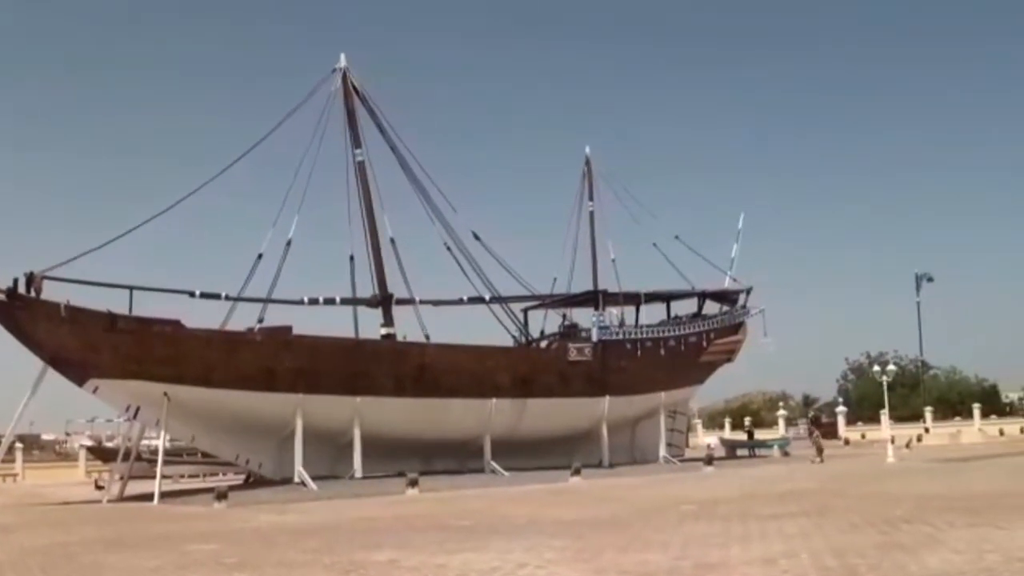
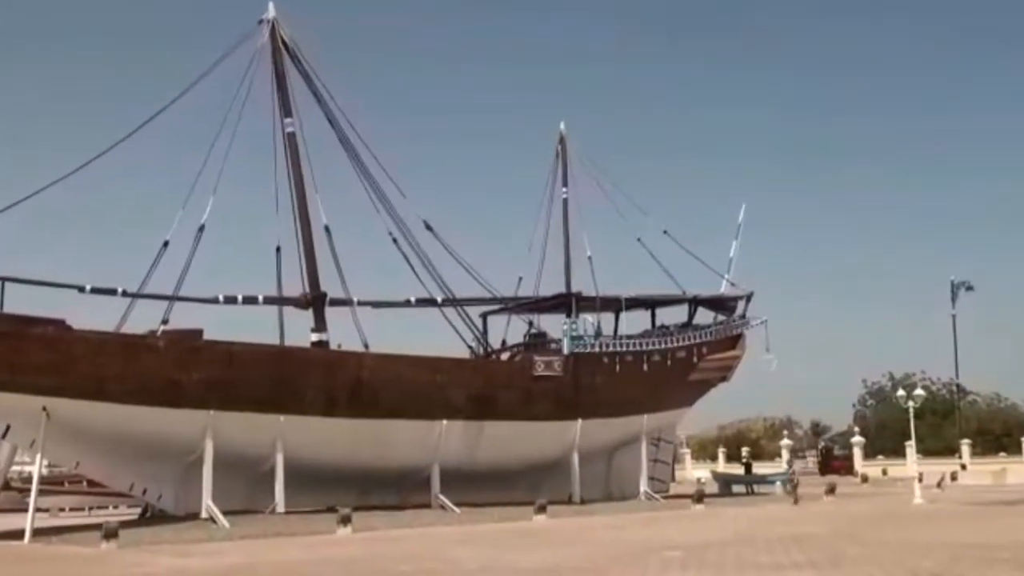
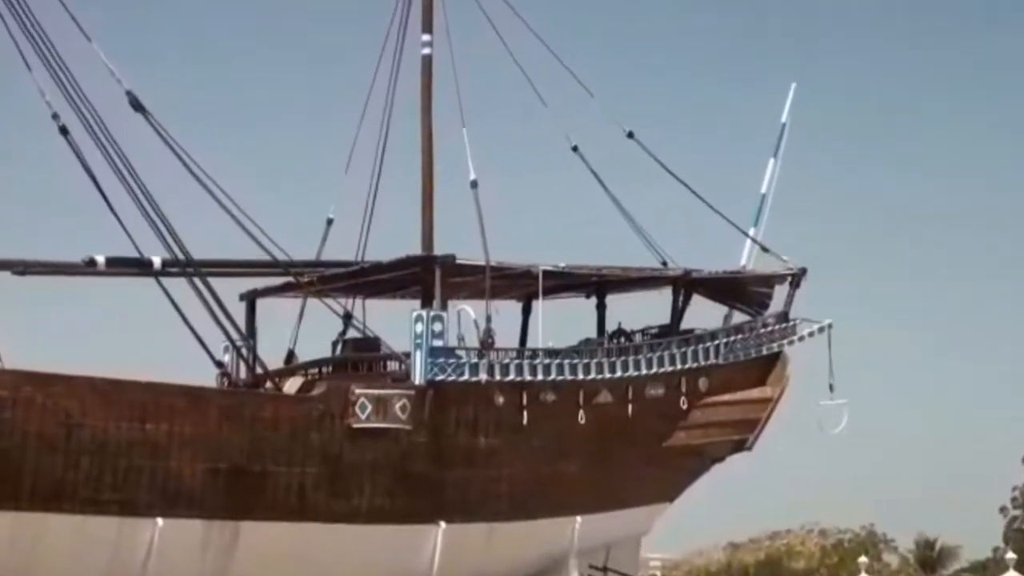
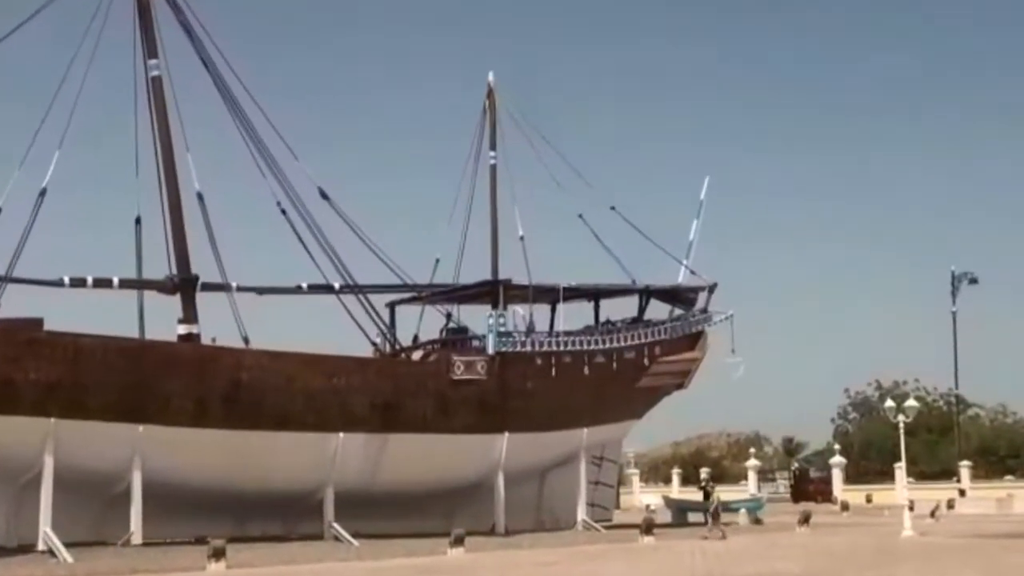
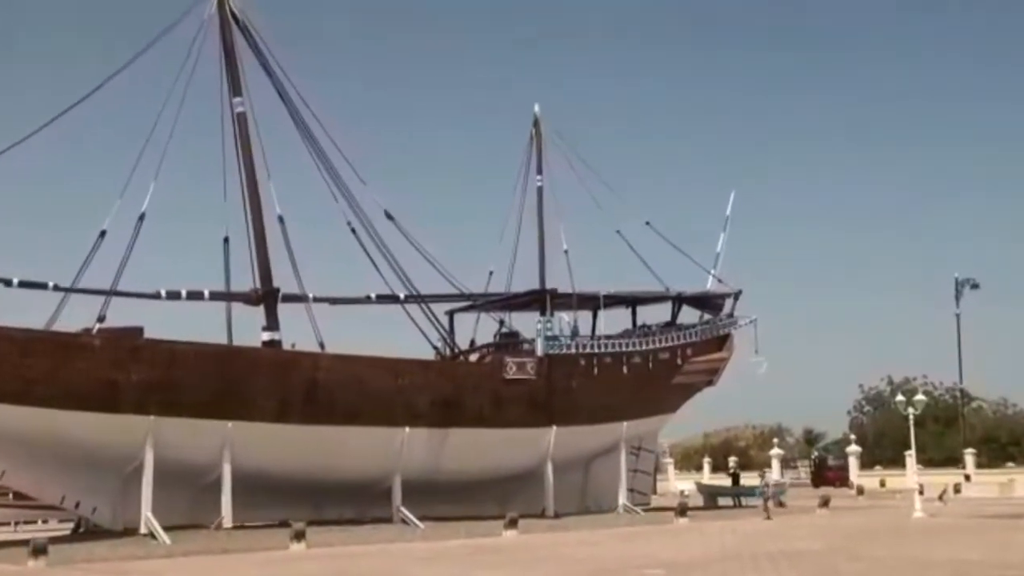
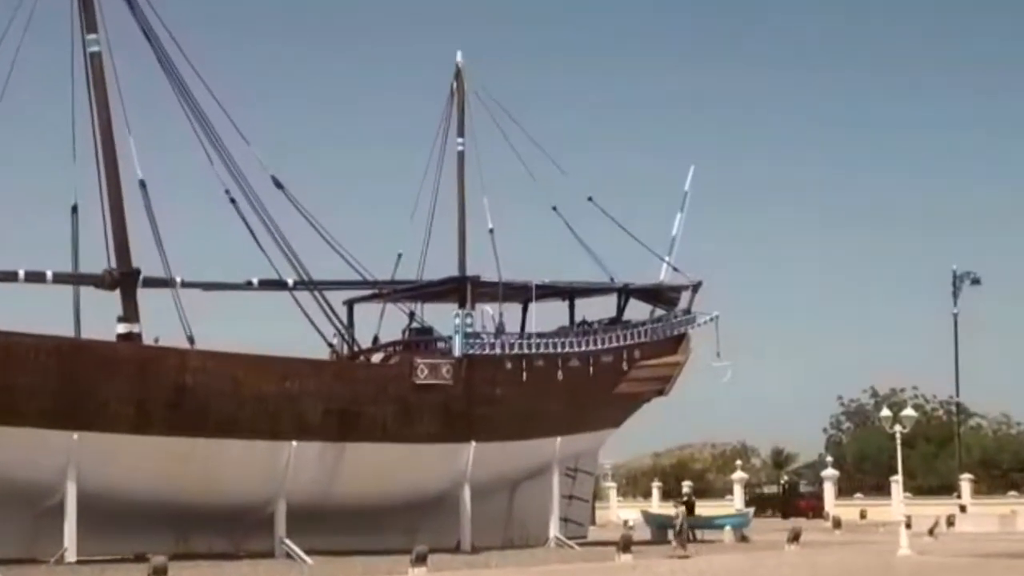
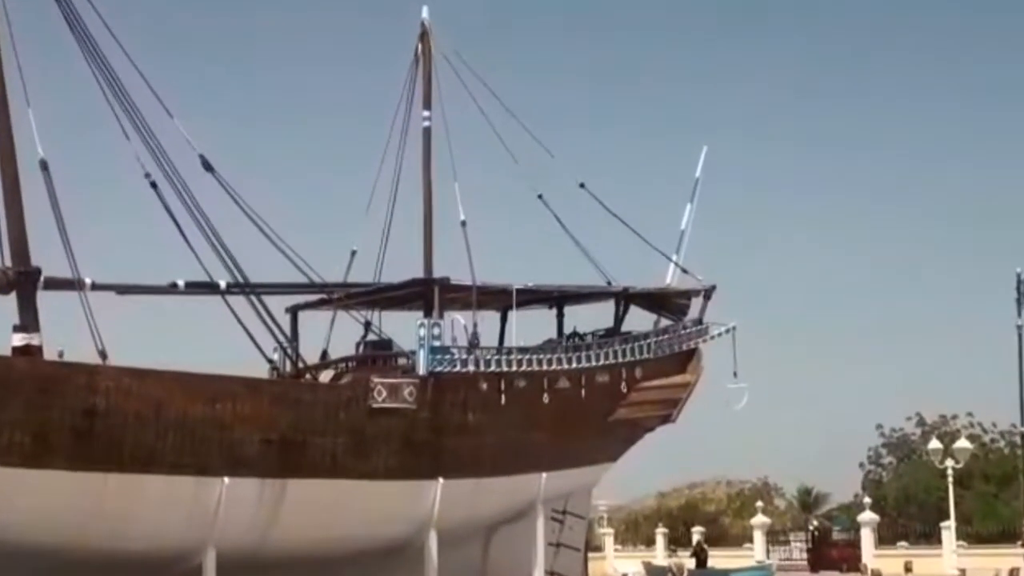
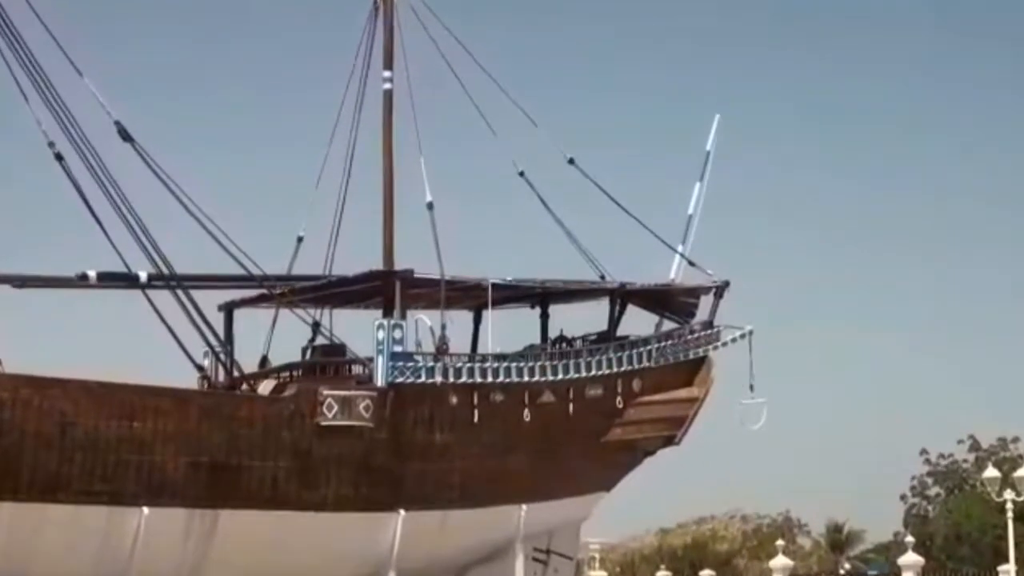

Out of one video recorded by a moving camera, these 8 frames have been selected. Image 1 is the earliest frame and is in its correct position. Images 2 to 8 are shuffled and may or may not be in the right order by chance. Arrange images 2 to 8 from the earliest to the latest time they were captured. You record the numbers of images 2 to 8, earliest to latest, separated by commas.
2, 5, 4, 6, 7, 8, 3
